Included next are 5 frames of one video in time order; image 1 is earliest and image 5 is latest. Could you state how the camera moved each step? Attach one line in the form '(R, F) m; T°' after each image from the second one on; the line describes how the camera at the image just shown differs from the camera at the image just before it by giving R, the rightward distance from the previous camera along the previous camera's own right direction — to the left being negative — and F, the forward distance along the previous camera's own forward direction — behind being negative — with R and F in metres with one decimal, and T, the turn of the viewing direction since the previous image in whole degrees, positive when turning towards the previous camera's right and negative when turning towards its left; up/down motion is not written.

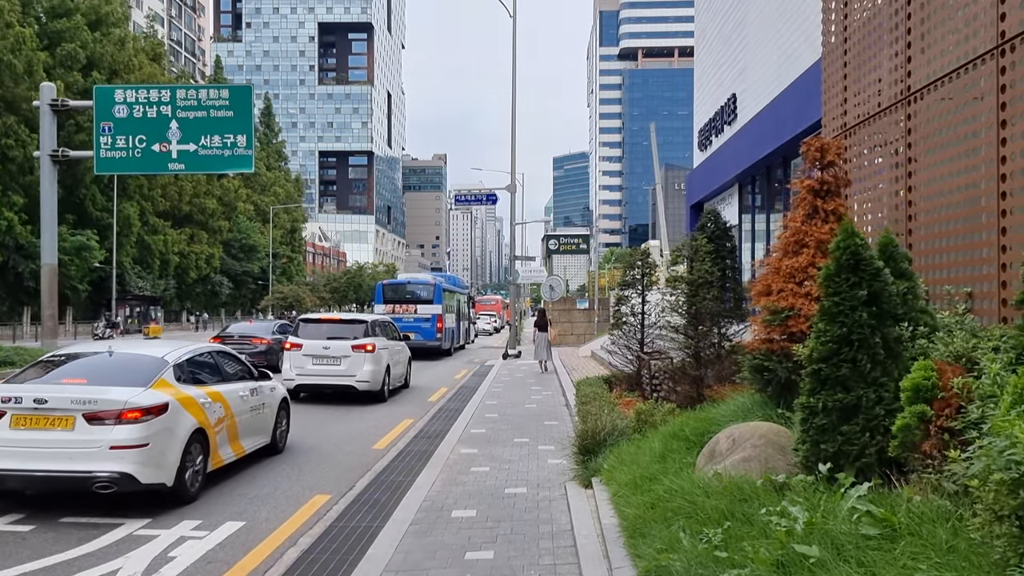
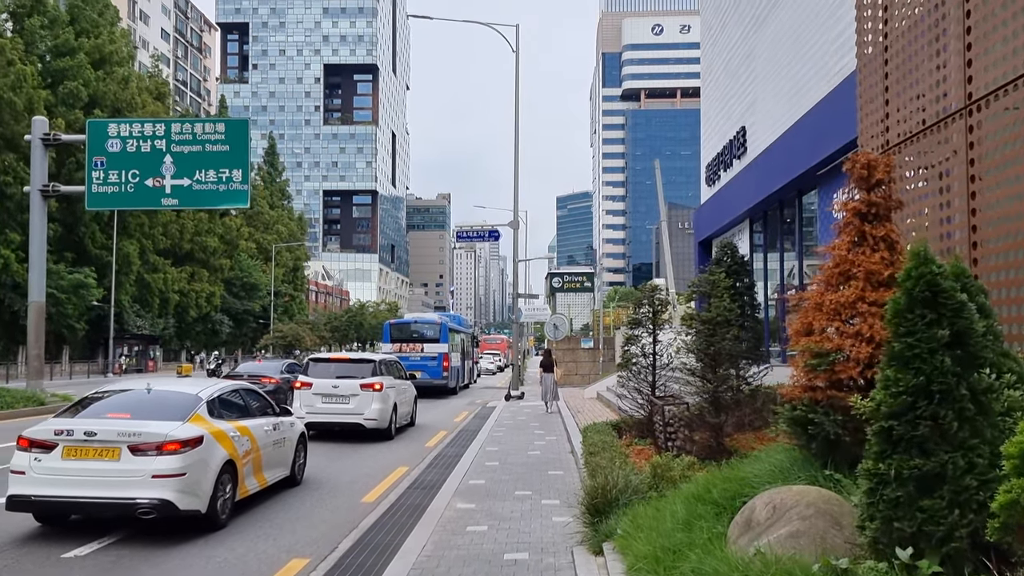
(0.0, +0.8) m; 0°
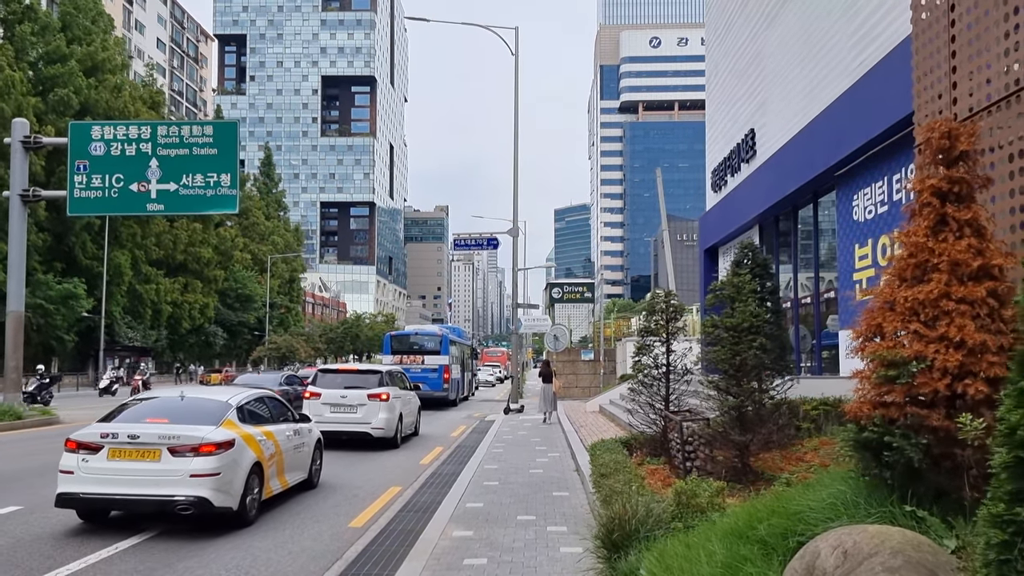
(0.0, +0.9) m; 0°
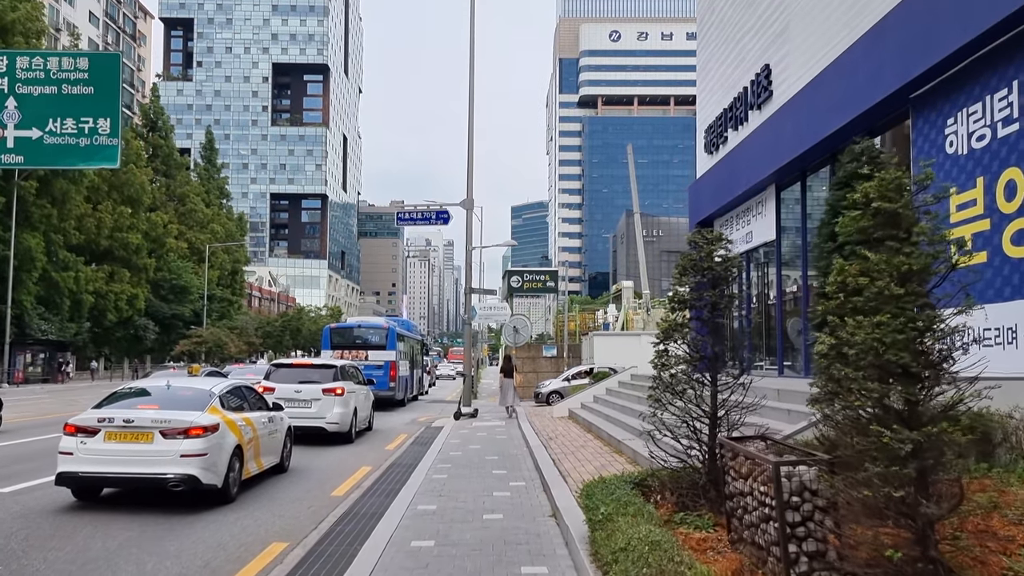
(+0.1, +4.3) m; +3°
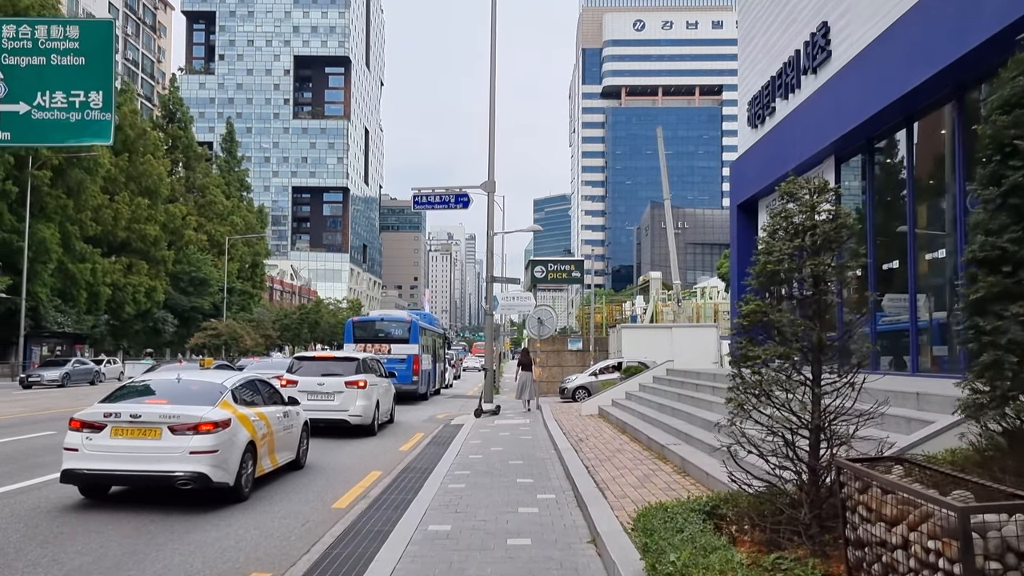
(-0.1, +1.6) m; -1°
